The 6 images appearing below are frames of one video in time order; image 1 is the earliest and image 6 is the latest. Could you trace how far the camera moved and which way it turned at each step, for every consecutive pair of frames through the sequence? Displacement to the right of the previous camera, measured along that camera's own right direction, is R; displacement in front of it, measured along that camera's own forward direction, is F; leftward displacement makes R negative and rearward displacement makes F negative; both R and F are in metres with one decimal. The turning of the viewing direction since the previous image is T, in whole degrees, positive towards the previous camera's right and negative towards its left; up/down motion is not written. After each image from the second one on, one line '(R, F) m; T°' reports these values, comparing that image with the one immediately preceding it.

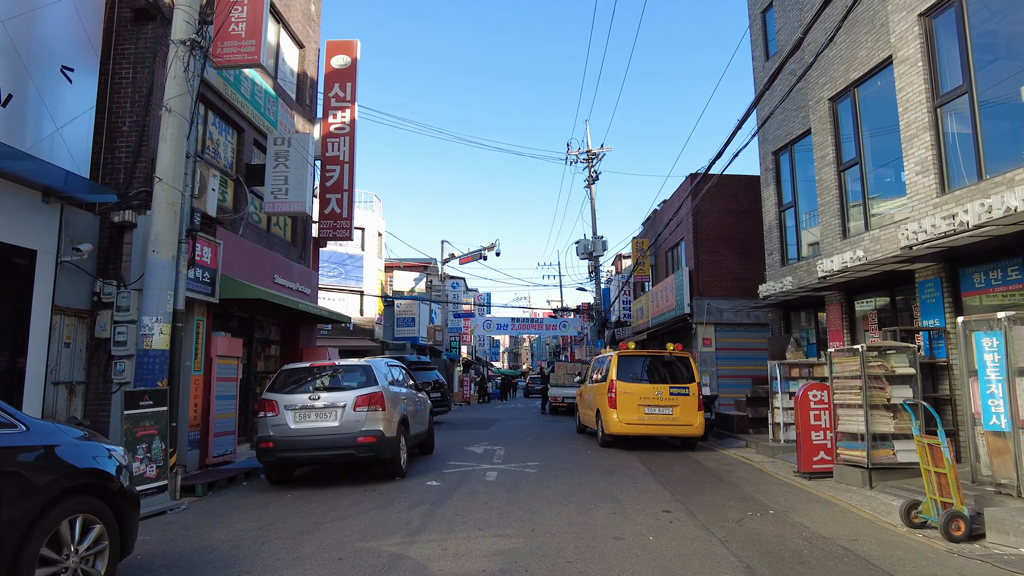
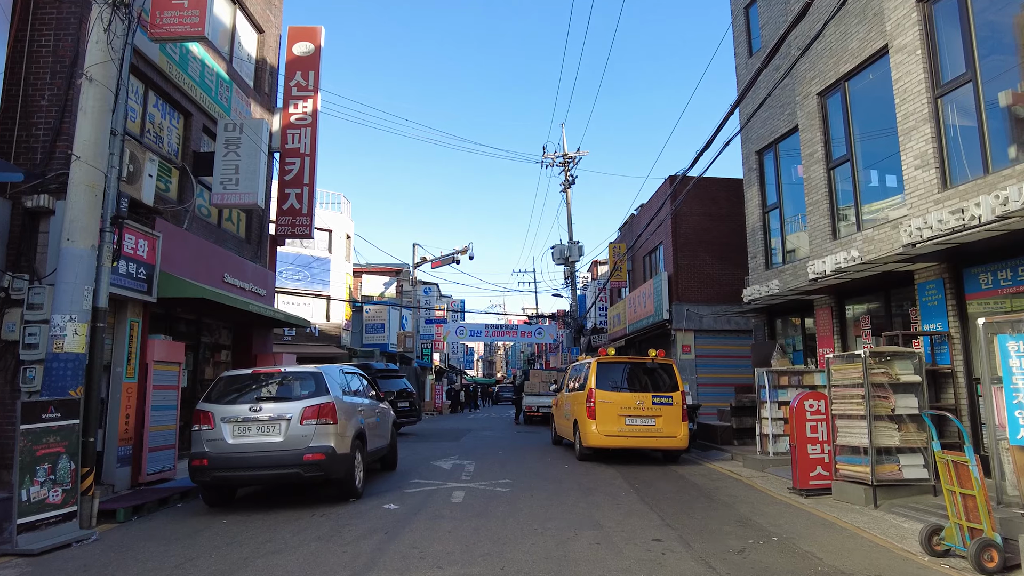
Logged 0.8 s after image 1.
(+0.1, +0.9) m; +2°
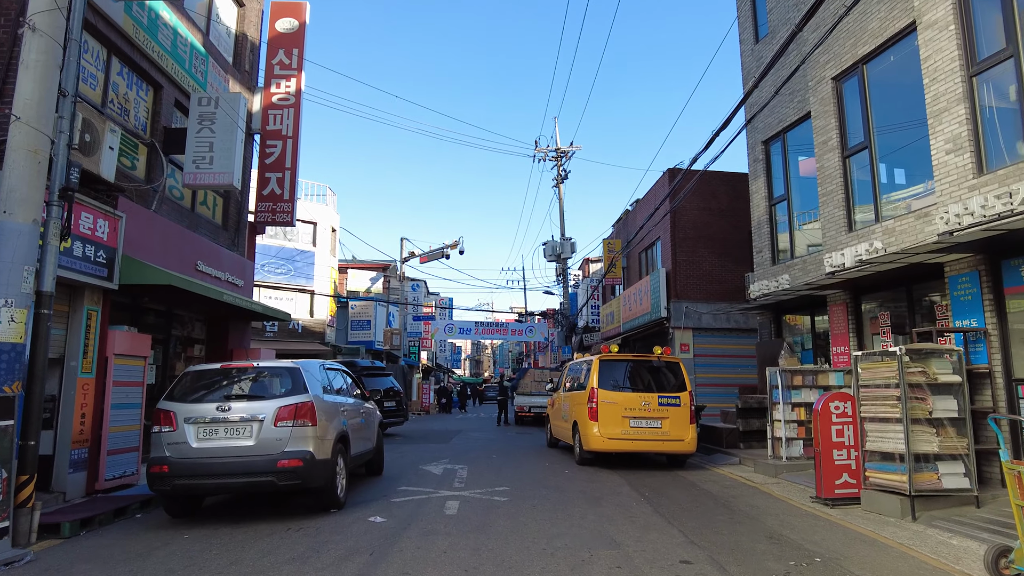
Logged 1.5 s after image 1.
(-0.2, +0.8) m; +1°
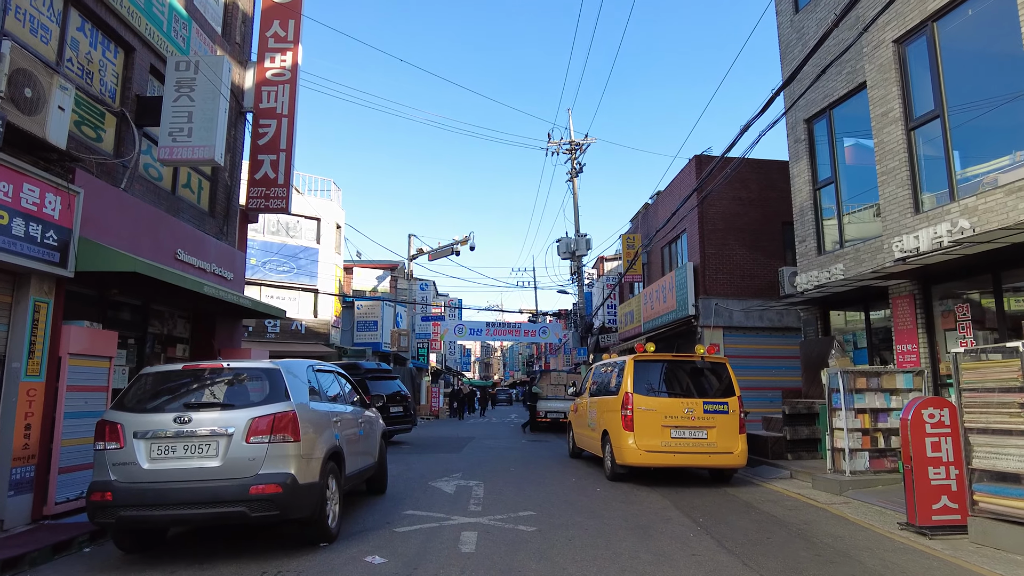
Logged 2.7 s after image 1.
(-0.2, +1.3) m; -1°
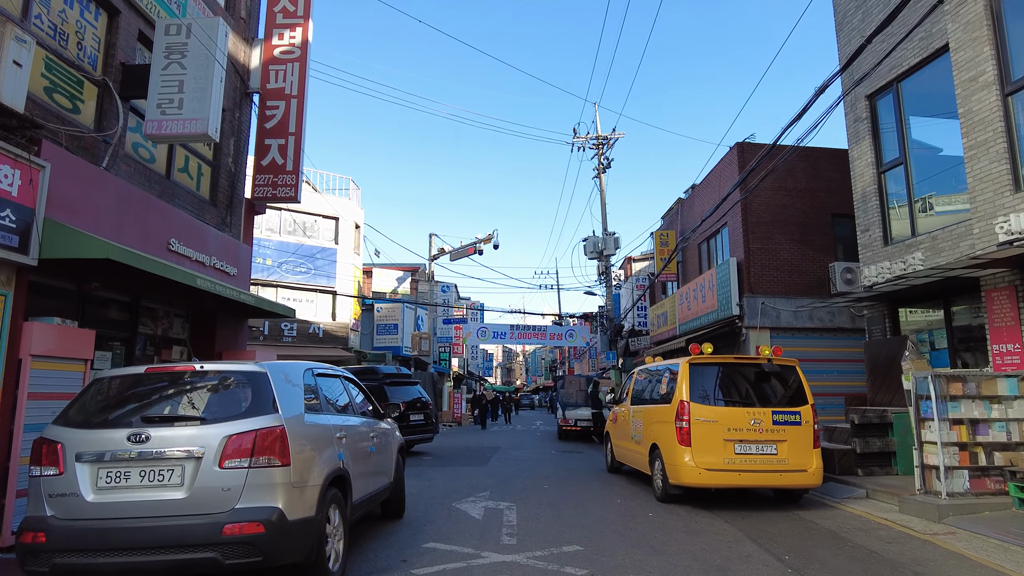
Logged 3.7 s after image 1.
(-0.2, +1.2) m; -2°
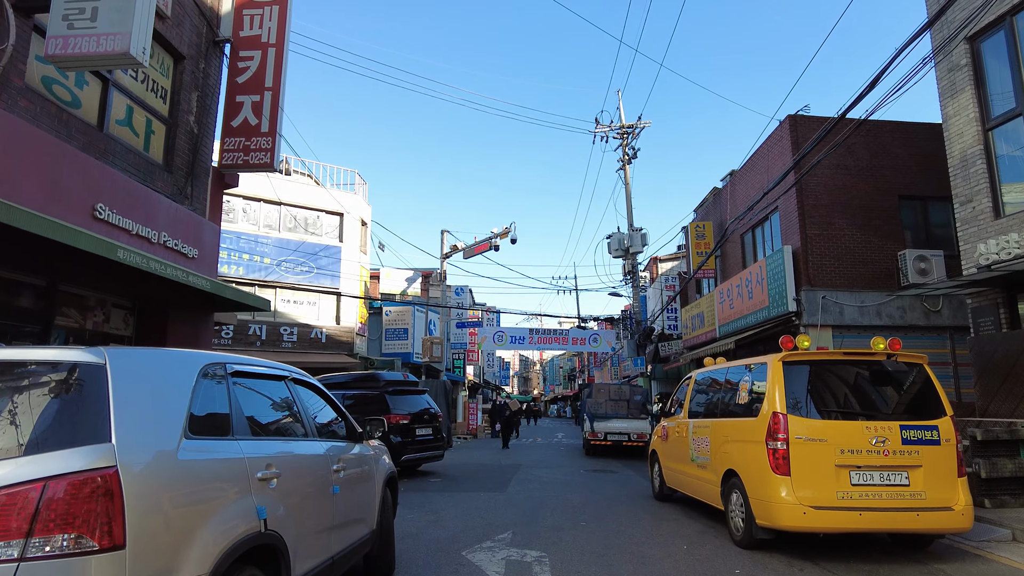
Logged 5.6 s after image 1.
(-0.1, +2.1) m; -1°
